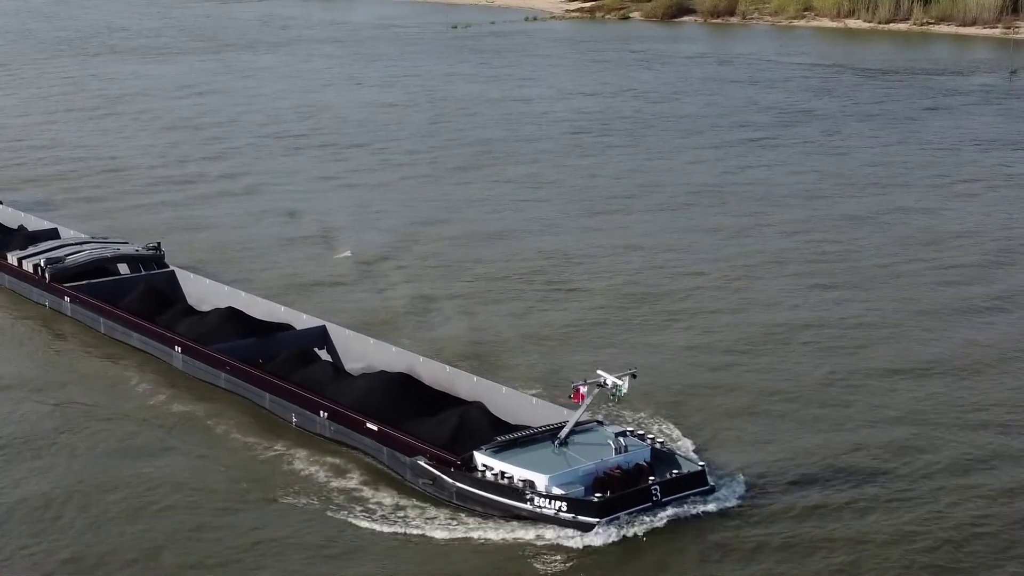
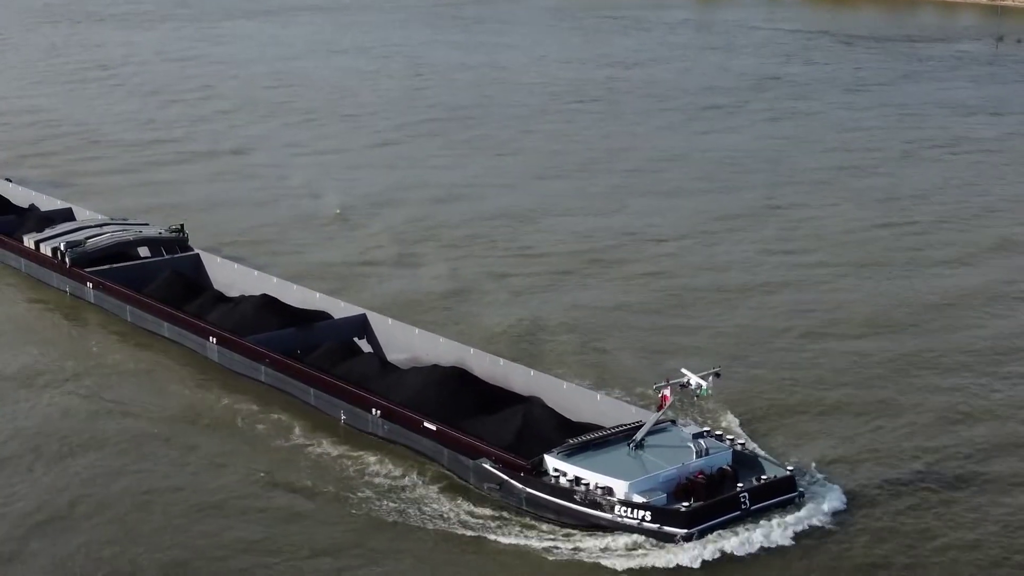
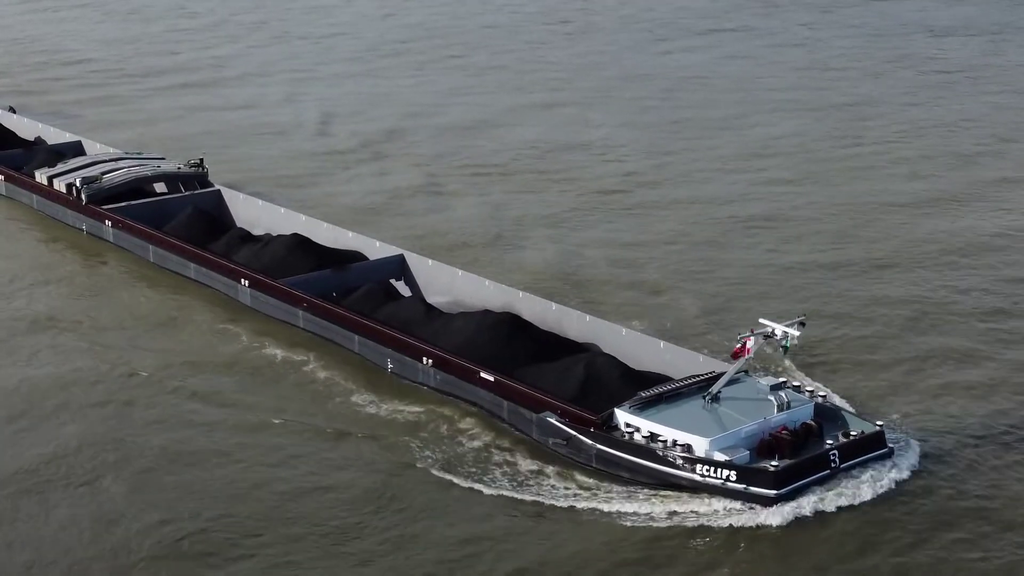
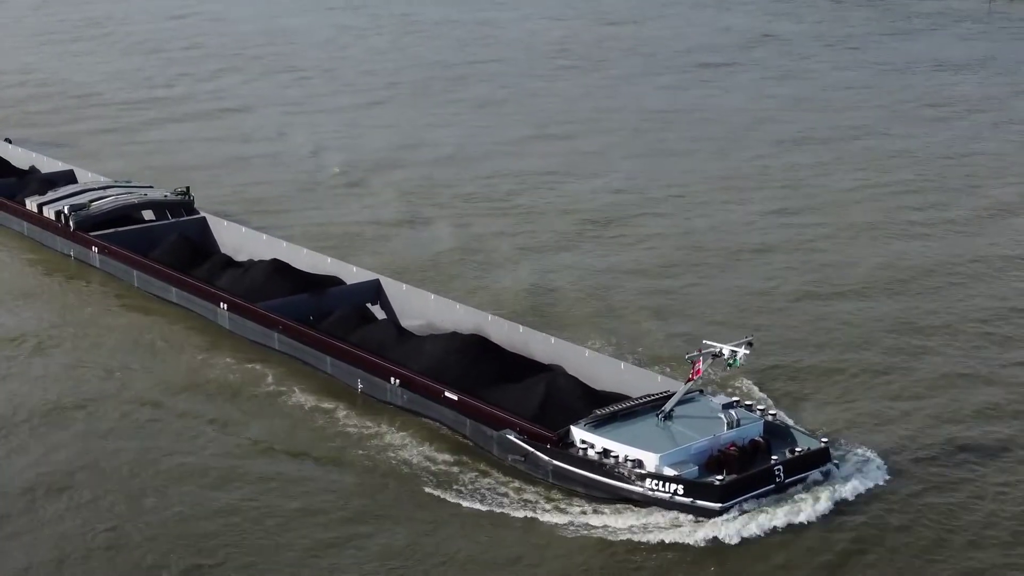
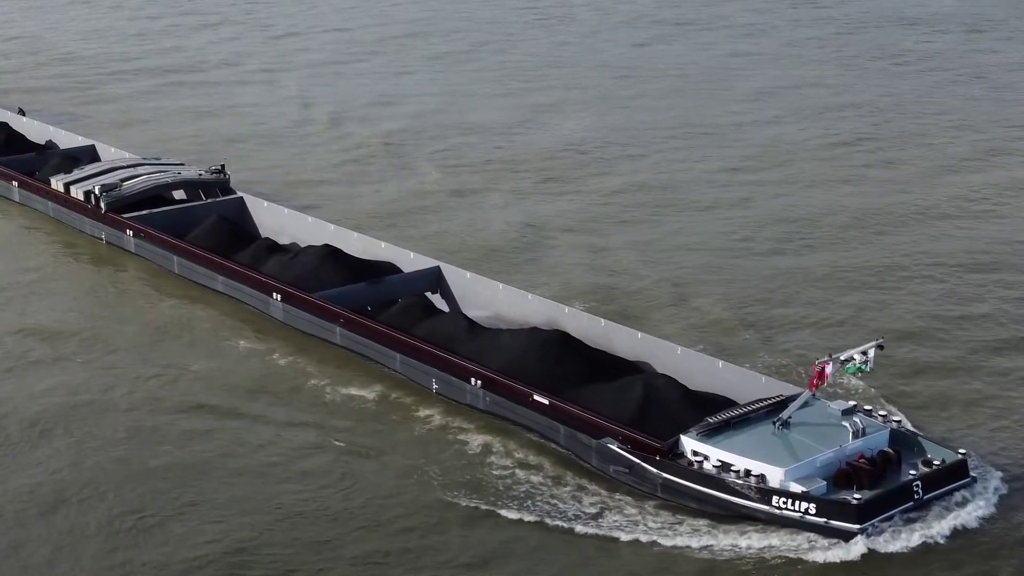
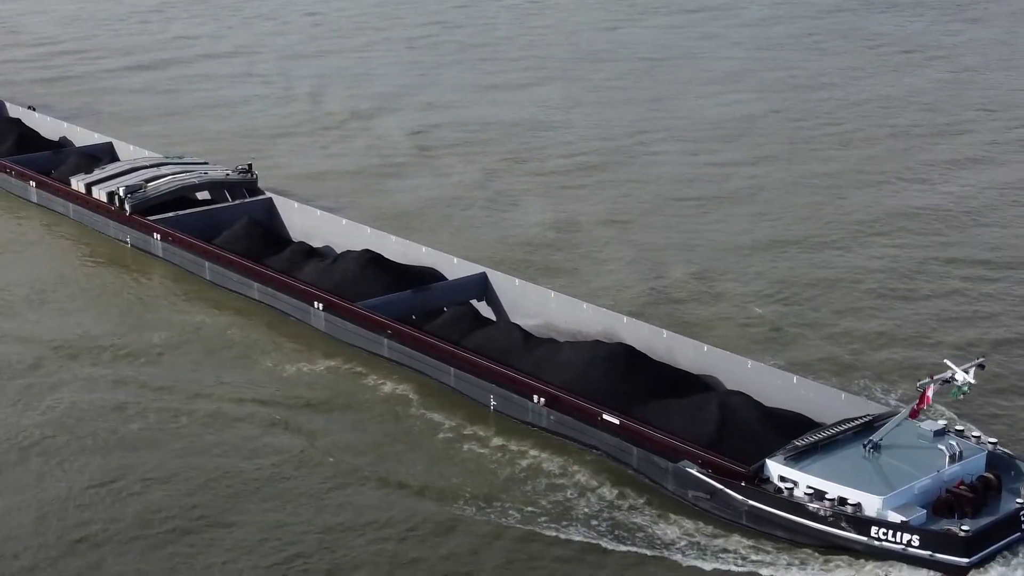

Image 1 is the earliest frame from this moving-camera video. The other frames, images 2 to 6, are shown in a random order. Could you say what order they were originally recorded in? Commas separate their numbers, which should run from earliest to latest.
2, 4, 3, 5, 6
